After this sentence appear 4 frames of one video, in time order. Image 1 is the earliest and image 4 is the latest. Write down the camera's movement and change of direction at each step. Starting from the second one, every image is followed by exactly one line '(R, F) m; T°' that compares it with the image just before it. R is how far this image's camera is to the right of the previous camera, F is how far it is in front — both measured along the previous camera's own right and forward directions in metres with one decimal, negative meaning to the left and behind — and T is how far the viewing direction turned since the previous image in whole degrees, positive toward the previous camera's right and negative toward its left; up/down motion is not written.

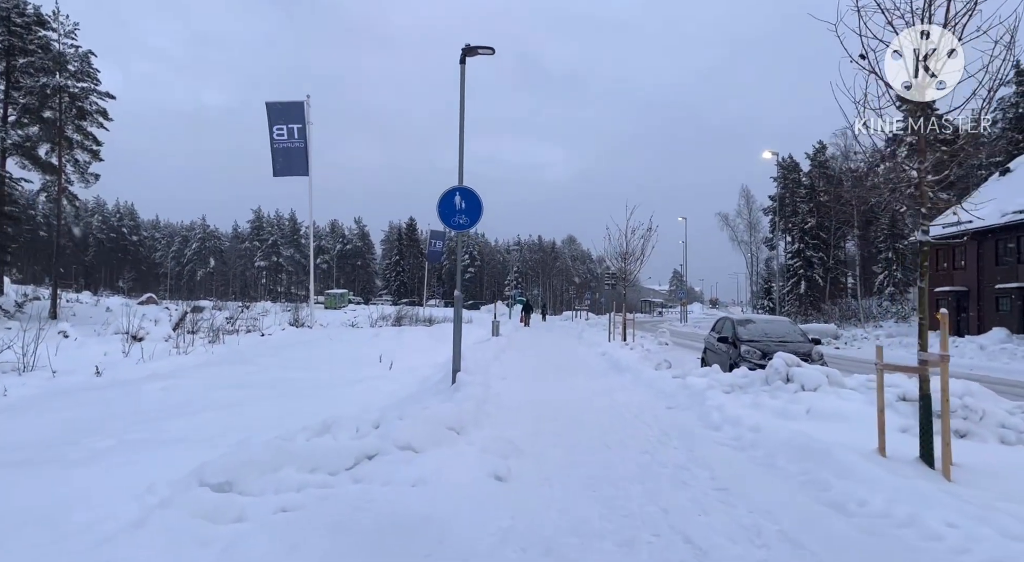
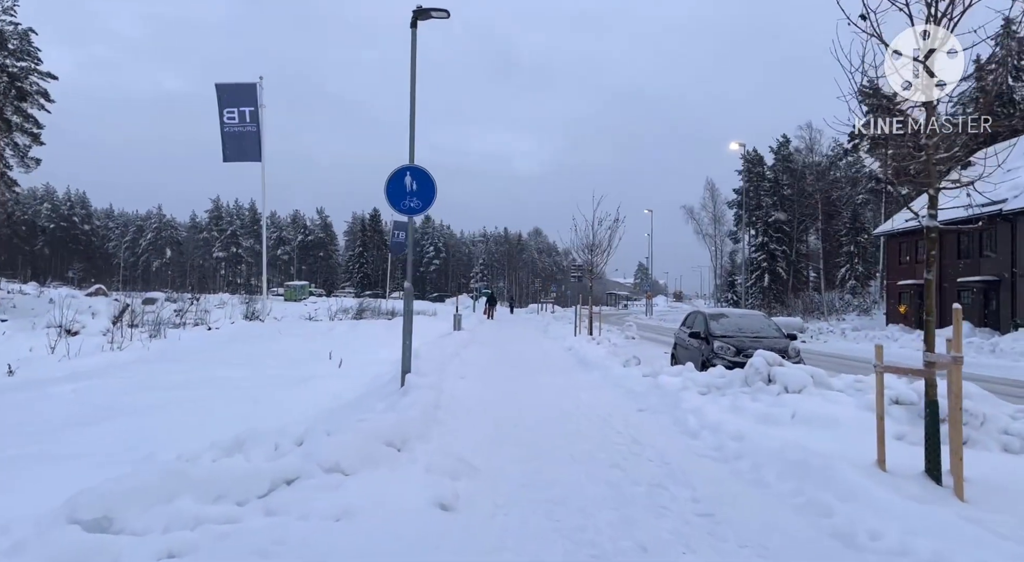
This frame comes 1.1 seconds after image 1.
(+0.1, +0.9) m; +3°
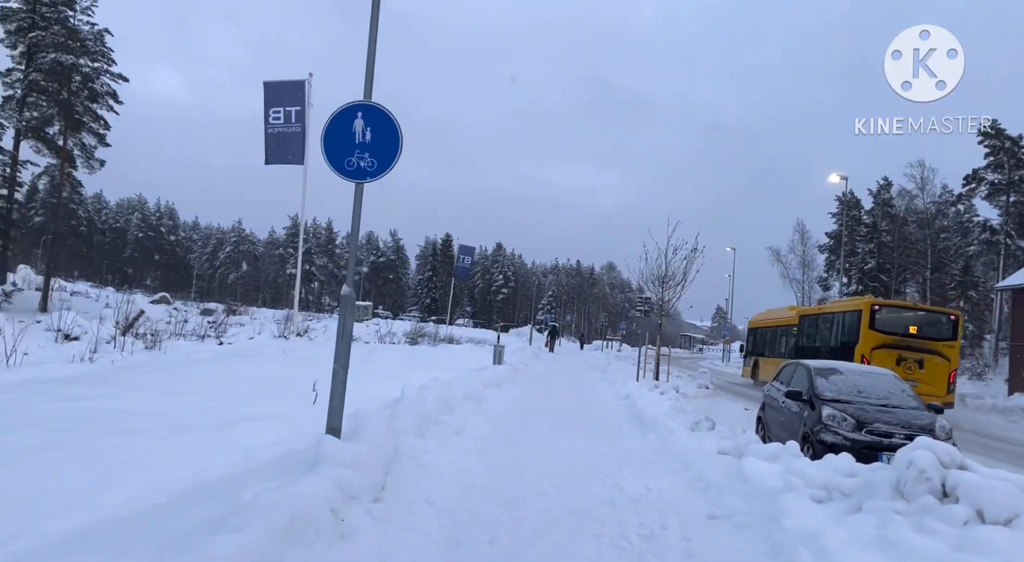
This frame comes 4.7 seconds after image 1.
(+0.6, +3.2) m; -6°
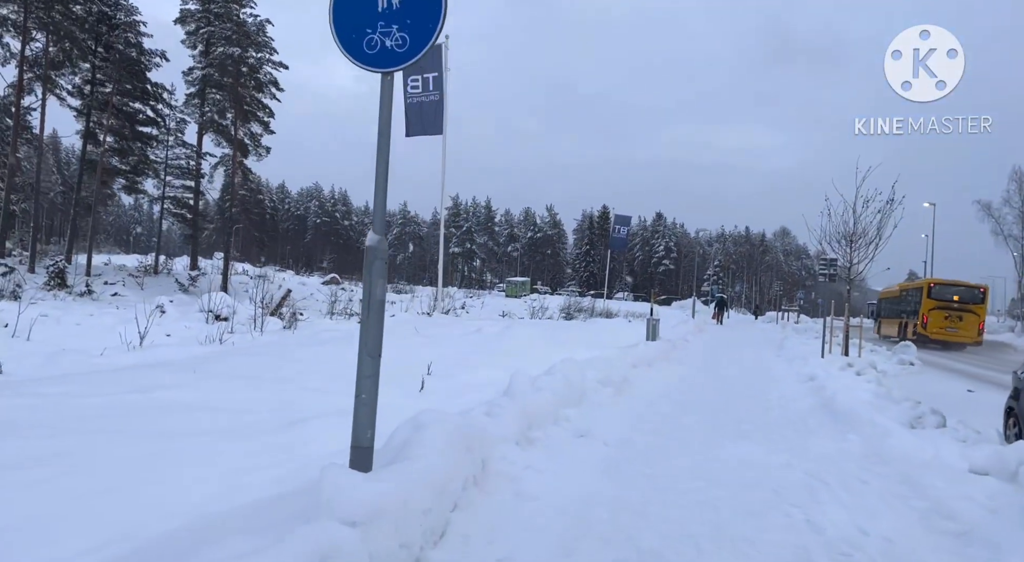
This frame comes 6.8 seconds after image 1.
(+0.2, +2.0) m; -14°
